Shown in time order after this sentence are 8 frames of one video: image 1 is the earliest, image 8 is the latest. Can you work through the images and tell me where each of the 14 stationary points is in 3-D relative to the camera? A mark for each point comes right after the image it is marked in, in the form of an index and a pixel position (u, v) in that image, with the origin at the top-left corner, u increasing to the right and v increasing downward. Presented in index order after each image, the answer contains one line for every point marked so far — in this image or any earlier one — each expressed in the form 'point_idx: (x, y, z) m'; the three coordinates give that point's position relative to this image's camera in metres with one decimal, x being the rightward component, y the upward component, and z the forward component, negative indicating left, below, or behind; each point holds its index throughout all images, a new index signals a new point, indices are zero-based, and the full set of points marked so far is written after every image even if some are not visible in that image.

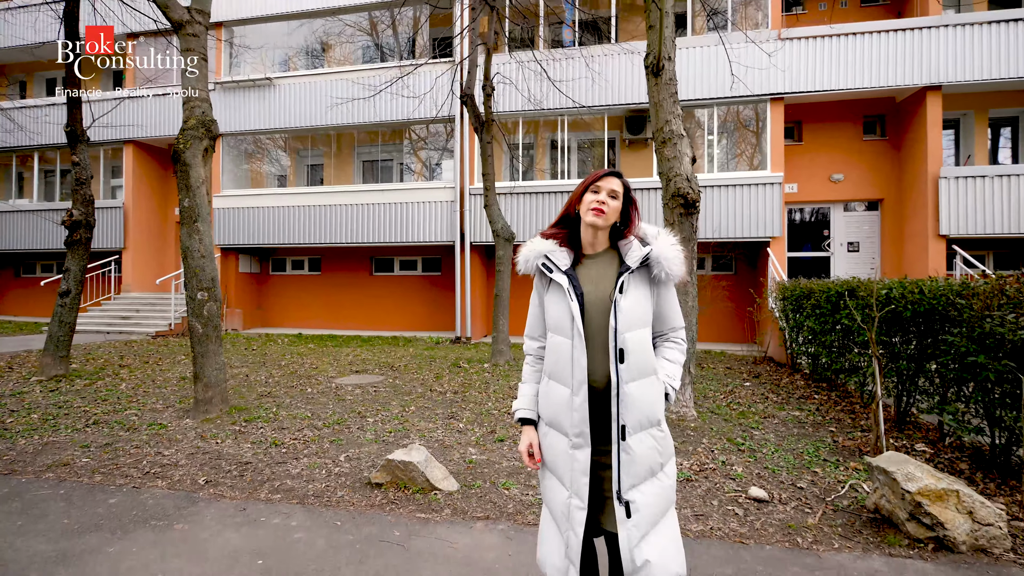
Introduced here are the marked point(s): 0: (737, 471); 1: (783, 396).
0: (+2.0, -1.6, +4.5) m
1: (+3.9, -1.5, +7.4) m
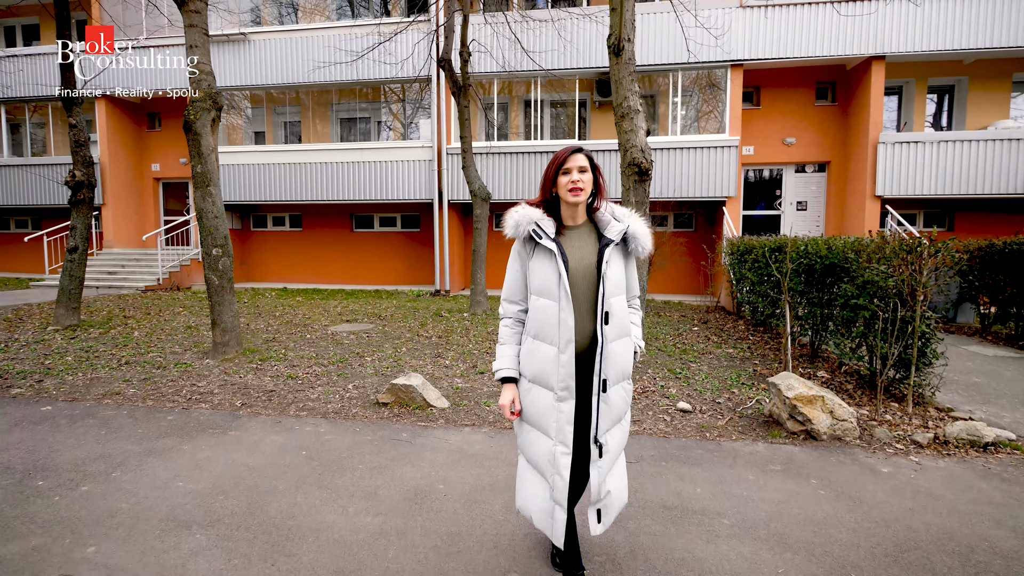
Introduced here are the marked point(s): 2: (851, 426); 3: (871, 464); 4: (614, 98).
0: (+1.7, -1.1, +5.6) m
1: (+3.5, -0.8, +8.5) m
2: (+2.9, -1.2, +4.4) m
3: (+2.8, -1.4, +4.0) m
4: (+1.3, +2.5, +6.7) m
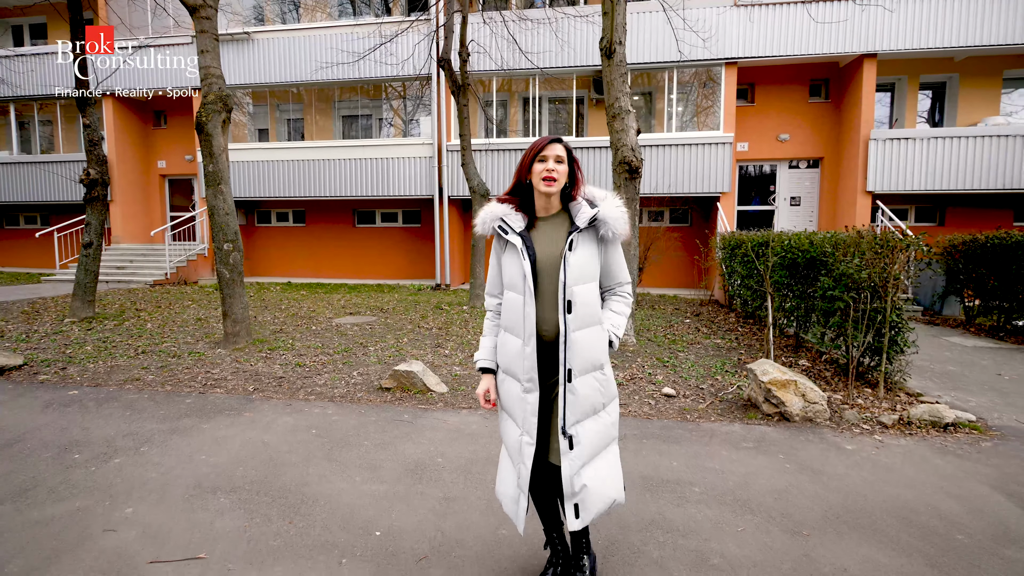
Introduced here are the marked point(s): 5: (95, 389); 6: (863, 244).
0: (+1.7, -1.0, +6.0) m
1: (+3.5, -0.7, +8.9) m
2: (+2.9, -1.1, +4.7) m
3: (+2.7, -1.3, +4.3) m
4: (+1.3, +2.6, +7.0) m
5: (-4.2, -1.0, +5.1) m
6: (+3.8, +0.5, +5.6) m
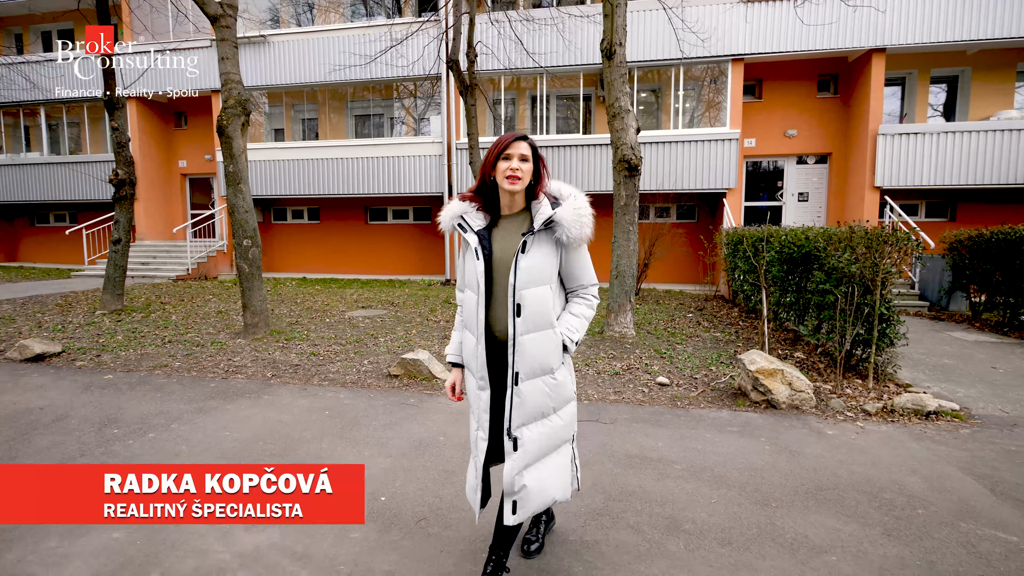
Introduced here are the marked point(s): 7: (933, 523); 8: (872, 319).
0: (+1.7, -1.0, +6.2) m
1: (+3.6, -0.6, +9.1) m
2: (+2.8, -1.0, +4.9) m
3: (+2.7, -1.2, +4.6) m
4: (+1.3, +2.7, +7.3) m
5: (-4.2, -0.9, +5.5) m
6: (+3.8, +0.6, +5.8) m
7: (+2.5, -1.4, +3.1) m
8: (+4.0, -0.3, +5.7) m
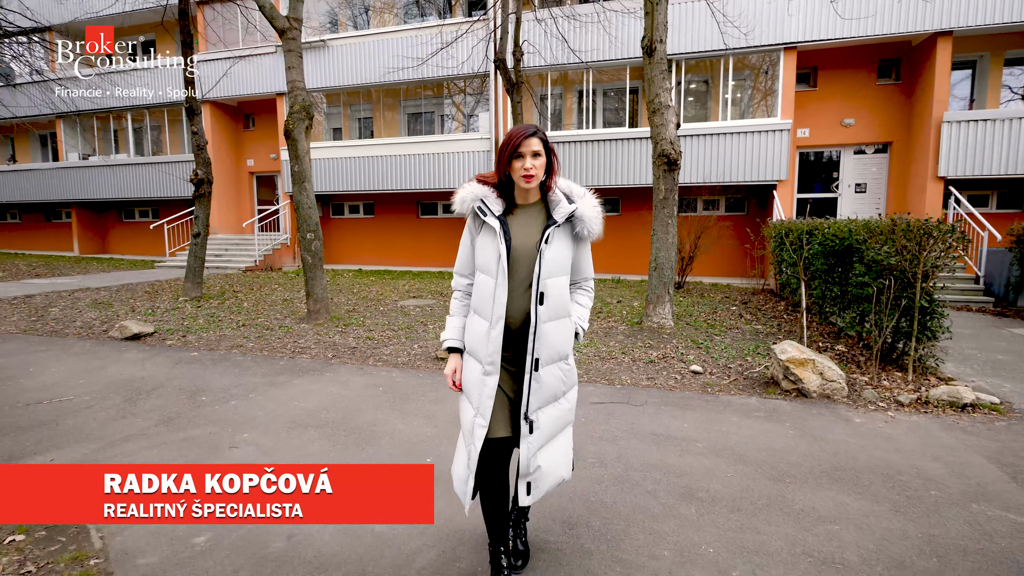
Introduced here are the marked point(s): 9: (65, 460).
0: (+2.2, -0.9, +6.4) m
1: (+4.3, -0.5, +9.1) m
2: (+3.2, -1.0, +5.0) m
3: (+3.1, -1.2, +4.7) m
4: (+2.0, +2.8, +7.4) m
5: (-3.7, -0.8, +6.3) m
6: (+4.3, +0.6, +5.8) m
7: (+2.7, -1.3, +3.2) m
8: (+4.4, -0.3, +5.7) m
9: (-3.1, -1.2, +3.5) m
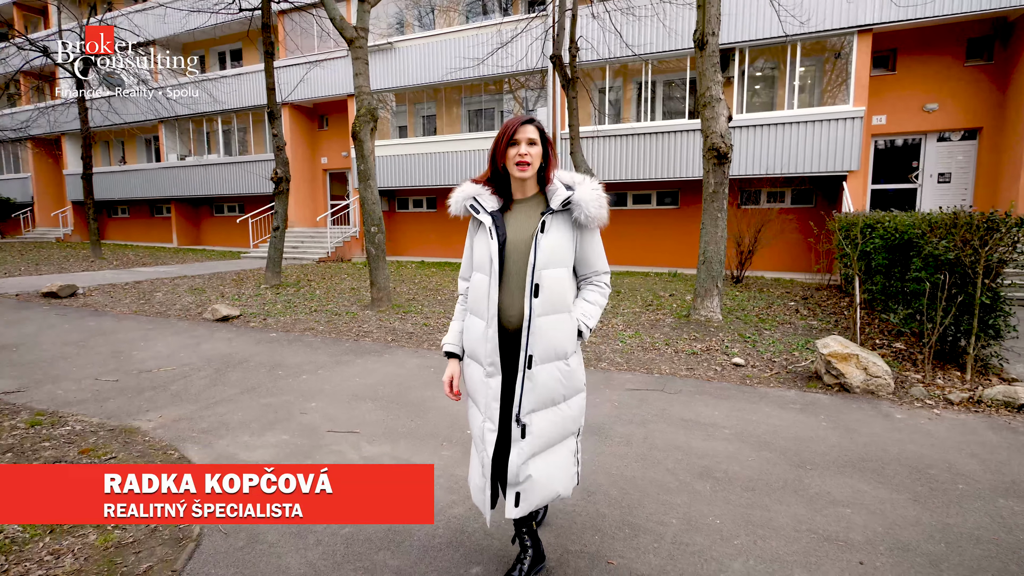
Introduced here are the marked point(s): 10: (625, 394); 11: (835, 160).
0: (+2.8, -0.8, +6.5) m
1: (+5.2, -0.4, +8.8) m
2: (+3.6, -0.9, +5.0) m
3: (+3.4, -1.1, +4.6) m
4: (+2.7, +2.9, +7.5) m
5: (-3.1, -0.6, +7.1) m
6: (+4.8, +0.7, +5.5) m
7: (+2.9, -1.3, +3.2) m
8: (+4.9, -0.2, +5.4) m
9: (-2.9, -1.1, +4.2) m
10: (+1.1, -1.0, +5.0) m
11: (+8.0, +3.2, +12.7) m
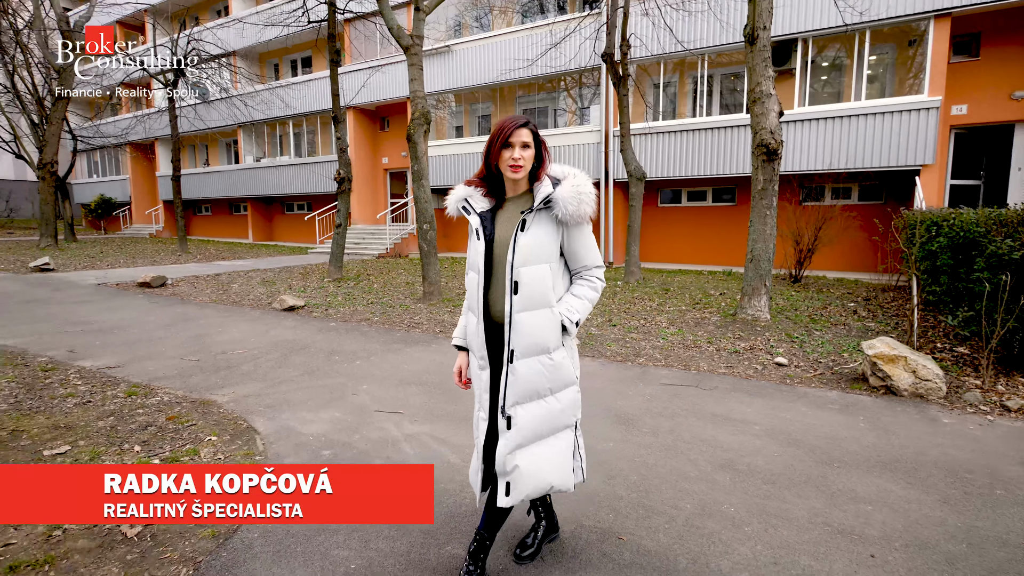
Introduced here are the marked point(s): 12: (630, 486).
0: (+3.3, -0.8, +6.4) m
1: (+6.0, -0.4, +8.5) m
2: (+4.0, -0.9, +4.8) m
3: (+3.7, -1.1, +4.5) m
4: (+3.4, +2.9, +7.3) m
5: (-2.5, -0.5, +7.6) m
6: (+5.2, +0.7, +5.2) m
7: (+3.0, -1.3, +3.1) m
8: (+5.3, -0.2, +5.1) m
9: (-2.5, -1.0, +4.8) m
10: (+1.5, -1.0, +5.1) m
11: (+9.2, +3.1, +12.0) m
12: (+0.8, -1.3, +3.3) m
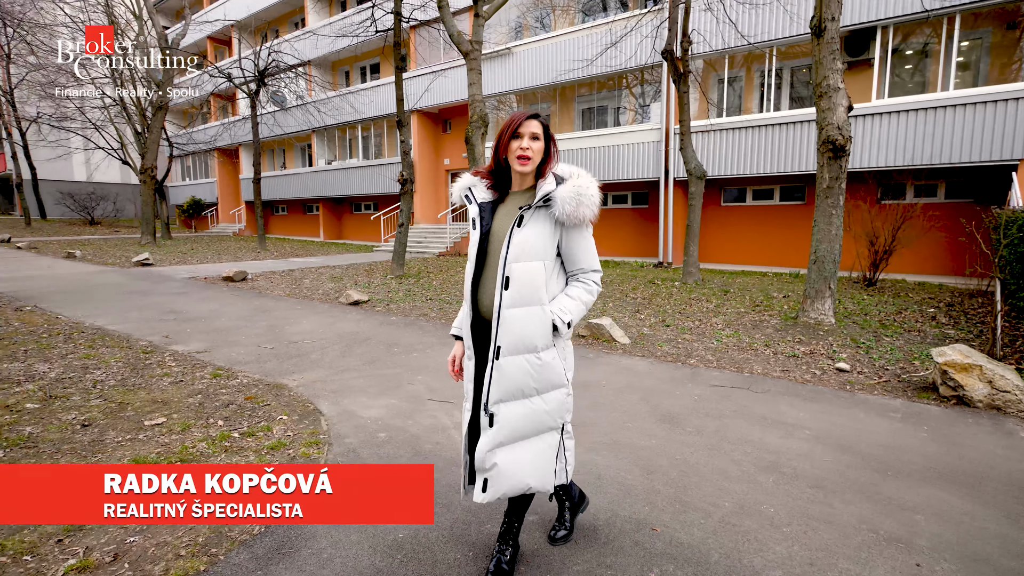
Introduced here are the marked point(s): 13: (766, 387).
0: (+3.9, -0.8, +6.1) m
1: (+6.8, -0.5, +7.9) m
2: (+4.4, -1.0, +4.5) m
3: (+4.1, -1.2, +4.2) m
4: (+4.2, +2.9, +7.1) m
5: (-1.7, -0.5, +8.0) m
6: (+5.7, +0.6, +4.8) m
7: (+3.3, -1.3, +2.9) m
8: (+5.7, -0.3, +4.6) m
9: (-2.1, -0.9, +5.2) m
10: (+1.9, -1.0, +5.0) m
11: (+10.5, +3.0, +11.0) m
12: (+1.0, -1.3, +3.3) m
13: (+2.5, -1.0, +5.1) m
